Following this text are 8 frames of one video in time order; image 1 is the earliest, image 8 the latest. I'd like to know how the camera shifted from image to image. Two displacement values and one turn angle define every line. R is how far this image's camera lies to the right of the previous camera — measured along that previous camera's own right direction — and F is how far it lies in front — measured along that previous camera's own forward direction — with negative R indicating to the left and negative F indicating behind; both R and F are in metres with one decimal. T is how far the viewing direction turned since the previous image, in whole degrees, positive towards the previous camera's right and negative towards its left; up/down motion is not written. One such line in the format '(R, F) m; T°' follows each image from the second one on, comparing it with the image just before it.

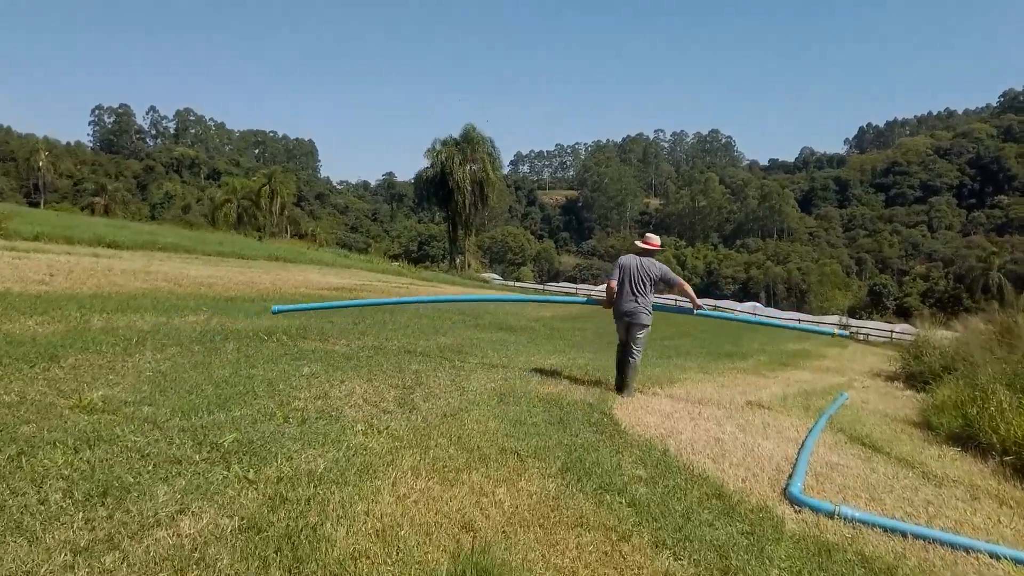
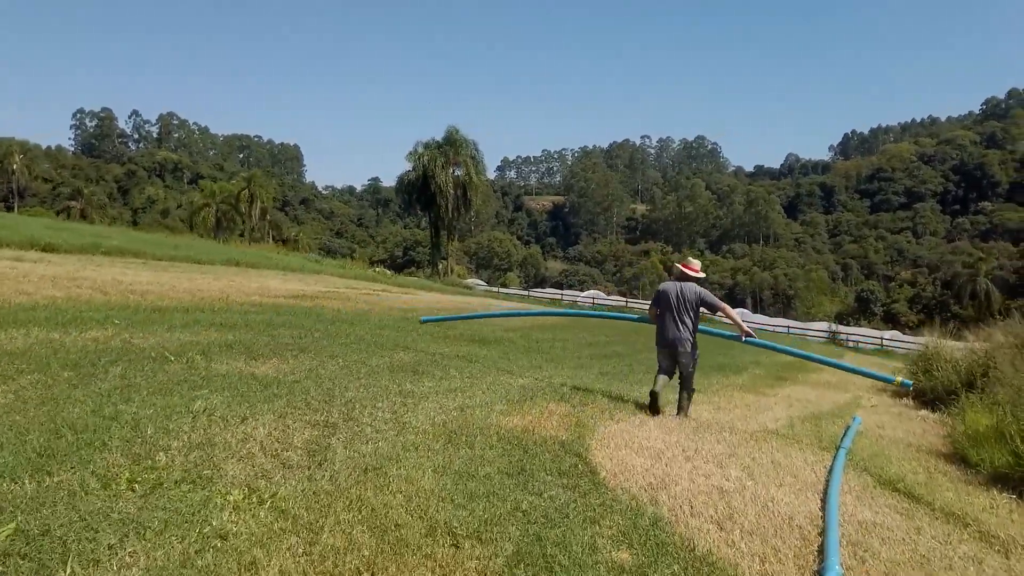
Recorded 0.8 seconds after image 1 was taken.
(+0.3, +1.5) m; +1°
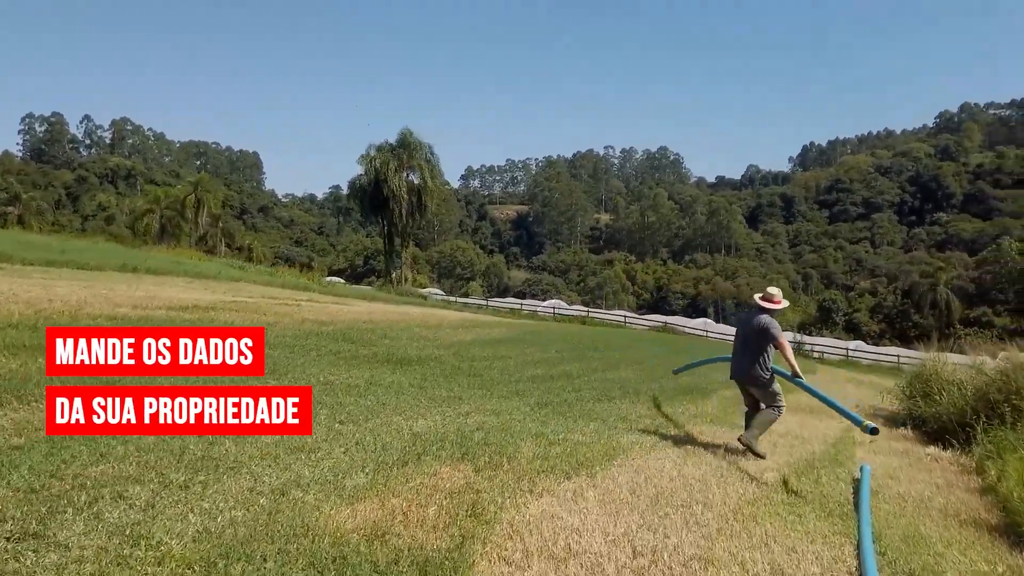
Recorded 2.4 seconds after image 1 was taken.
(+0.7, +2.6) m; +3°
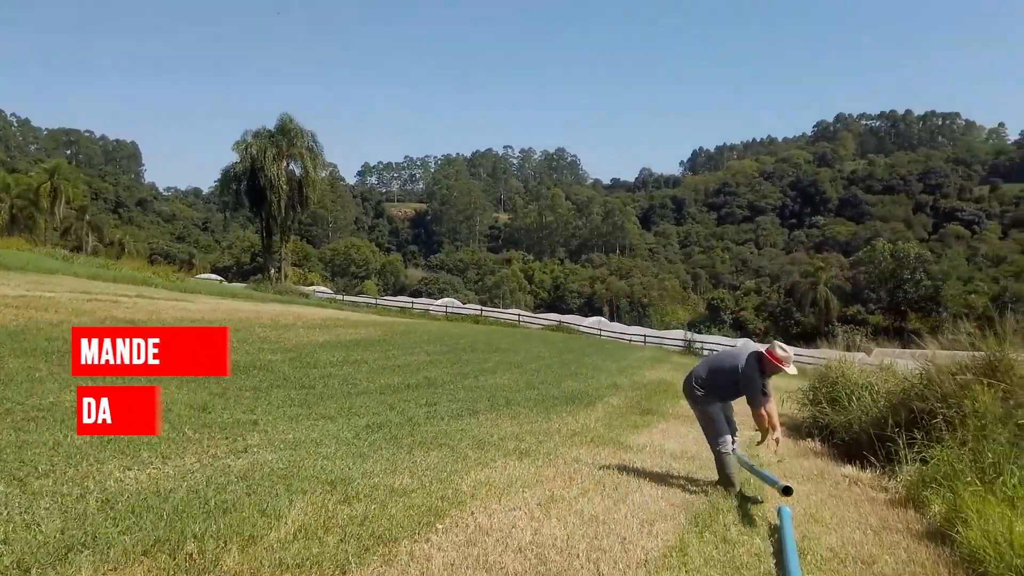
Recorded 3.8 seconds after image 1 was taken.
(+0.8, +2.3) m; +8°
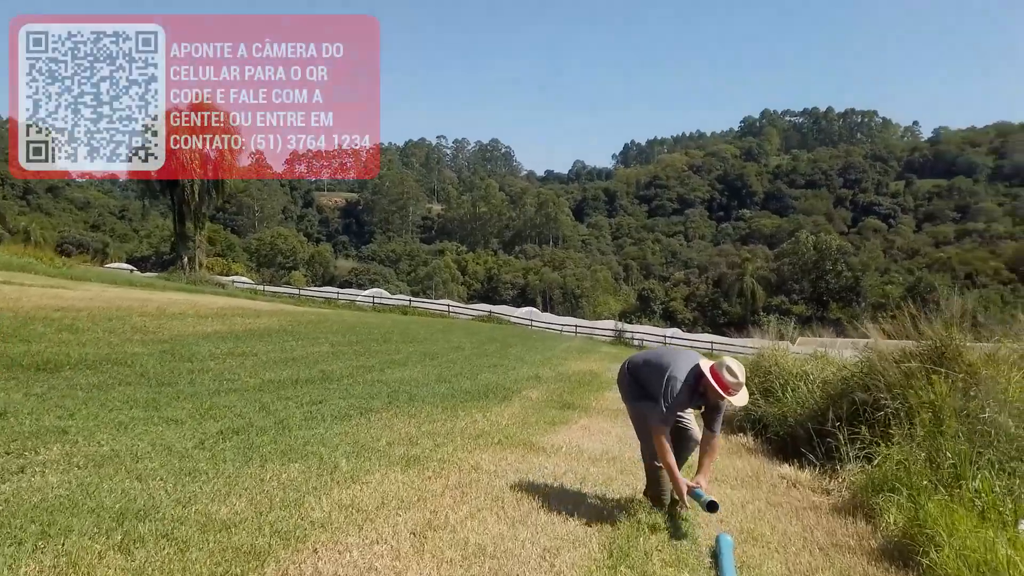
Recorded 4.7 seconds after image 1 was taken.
(+0.4, +1.2) m; +5°
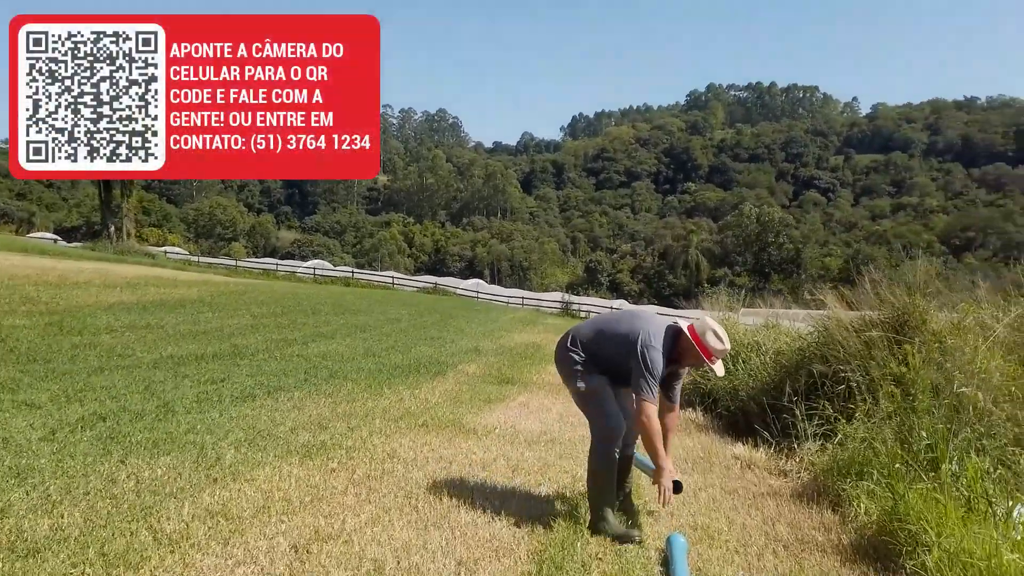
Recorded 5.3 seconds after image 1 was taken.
(+0.2, +0.9) m; +4°
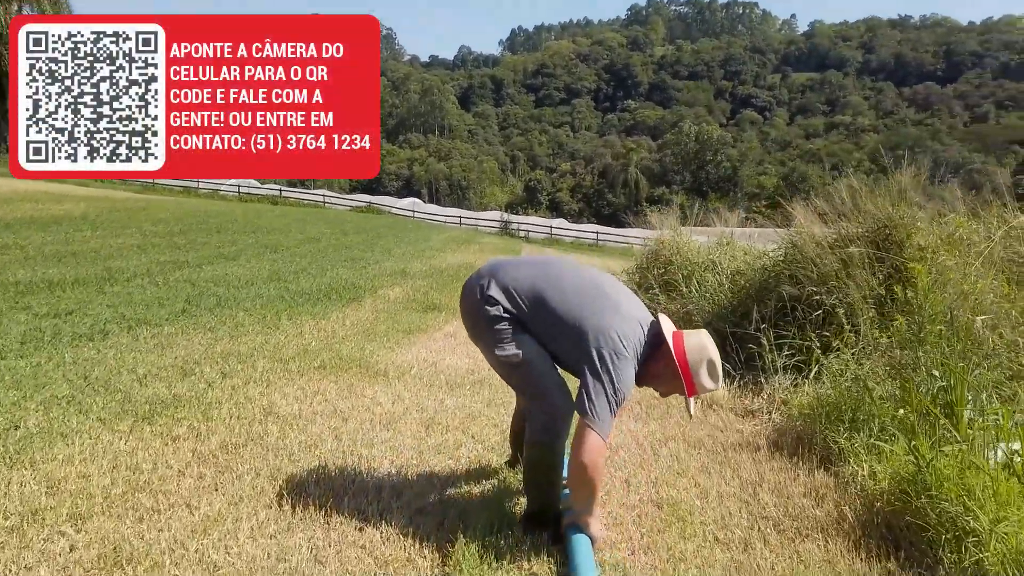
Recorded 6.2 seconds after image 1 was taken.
(+0.2, +1.2) m; +5°
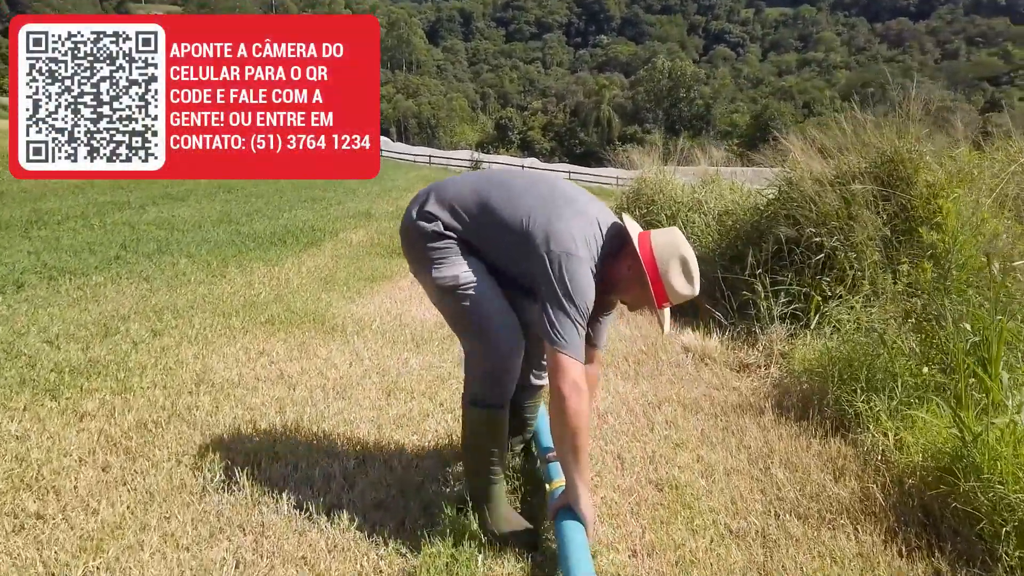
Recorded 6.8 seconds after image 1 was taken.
(0.0, +0.6) m; +2°
